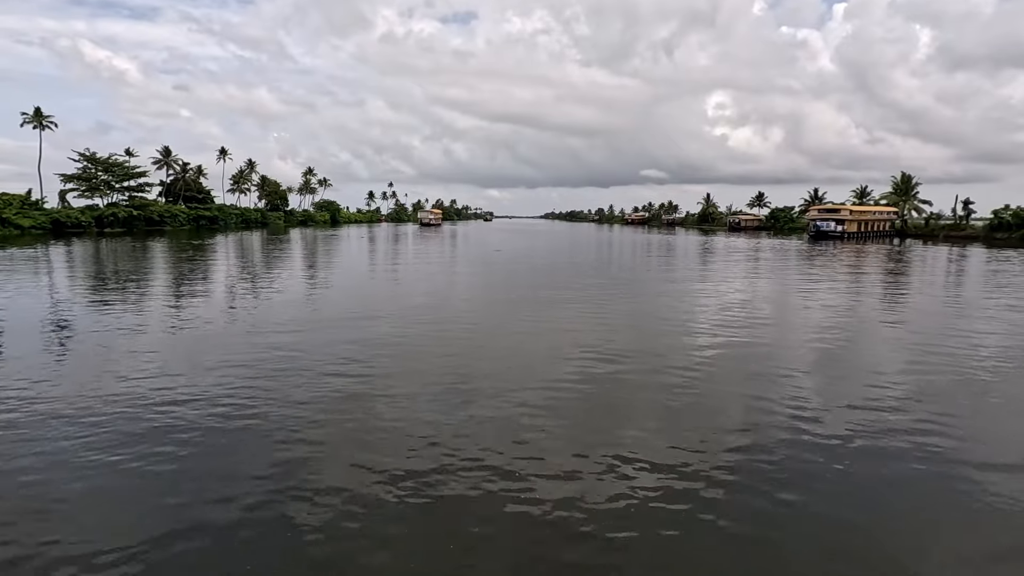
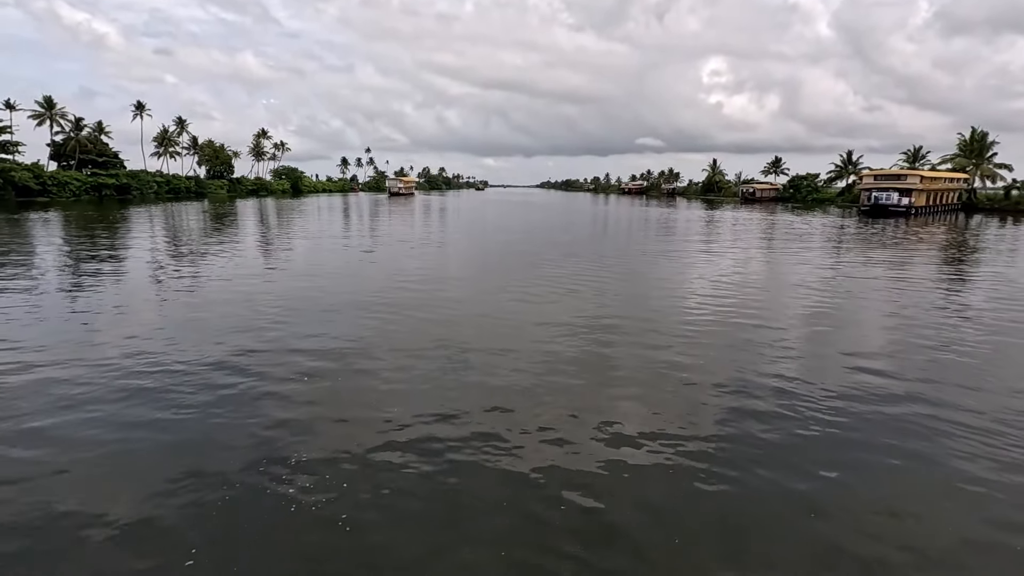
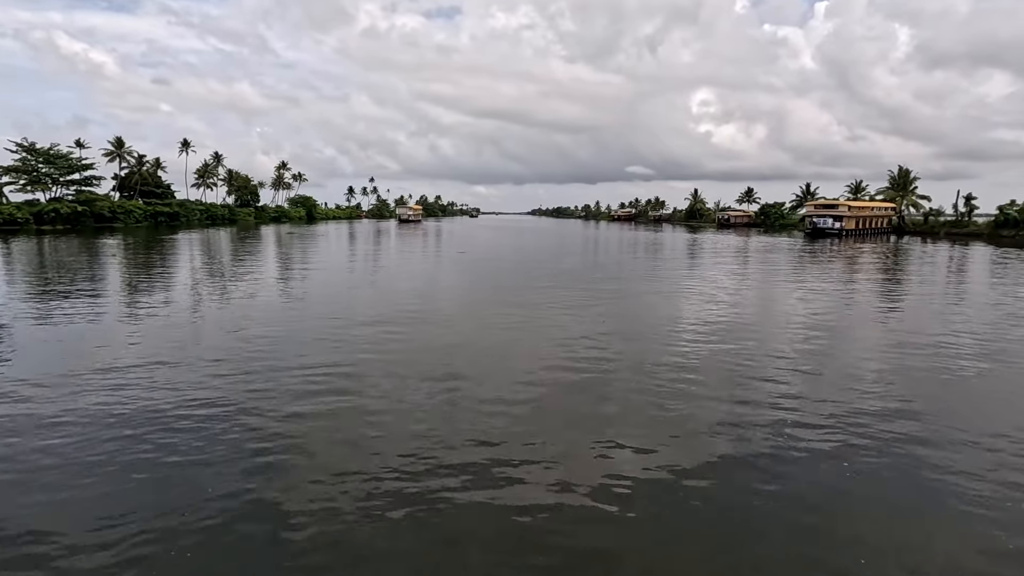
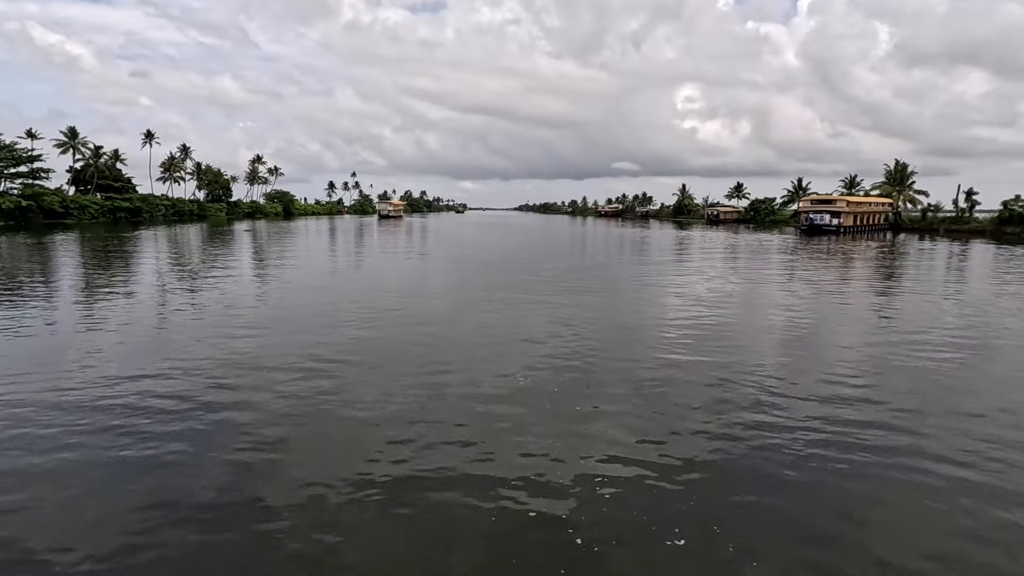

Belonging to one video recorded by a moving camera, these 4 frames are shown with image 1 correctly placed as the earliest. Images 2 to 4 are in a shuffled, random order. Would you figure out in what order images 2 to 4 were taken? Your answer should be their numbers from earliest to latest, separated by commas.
3, 4, 2
